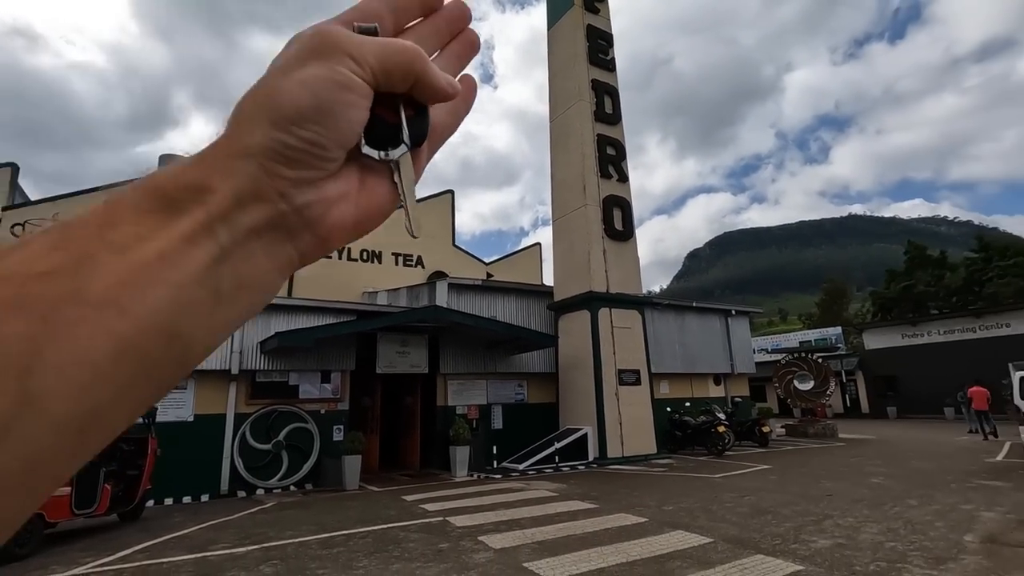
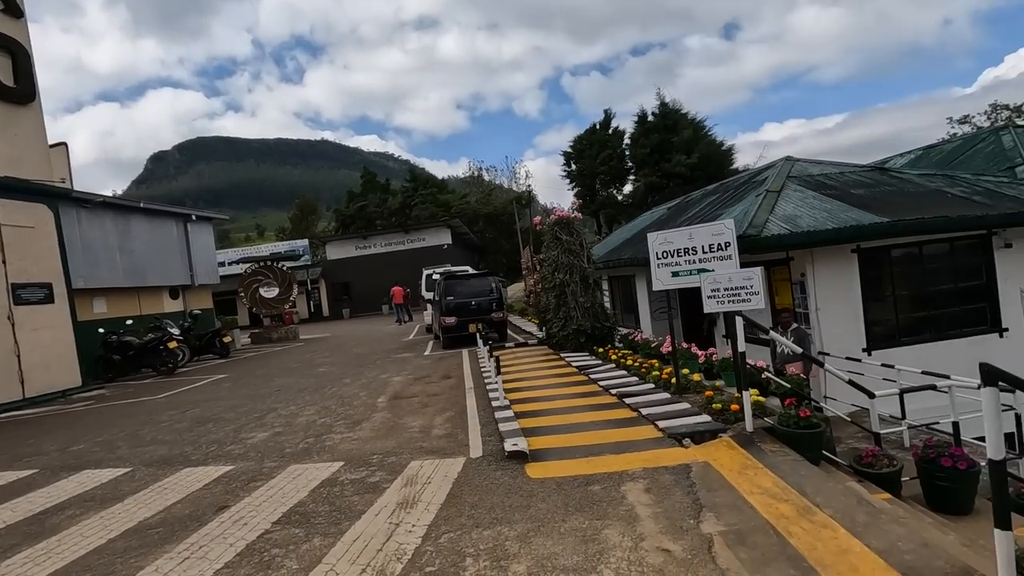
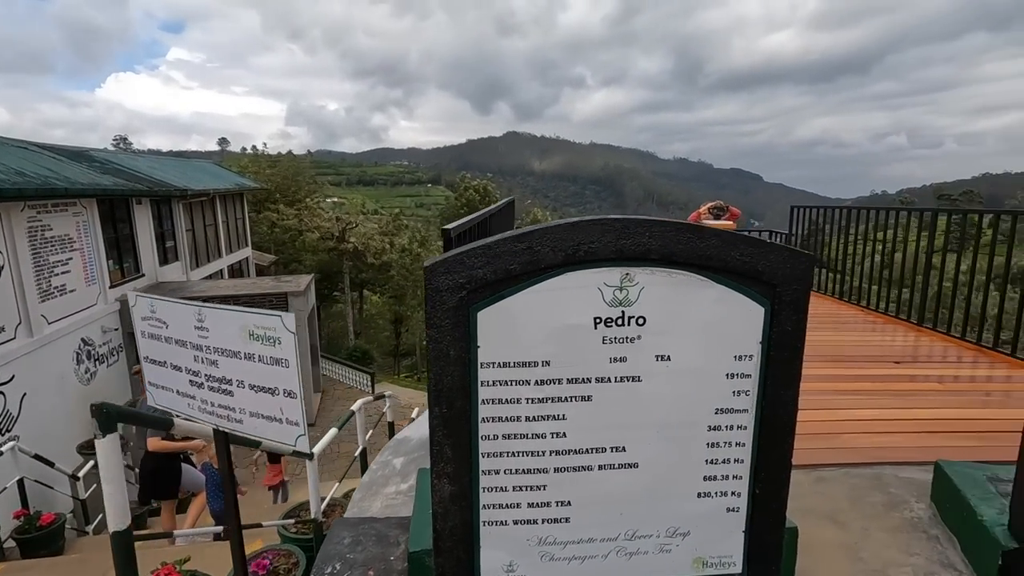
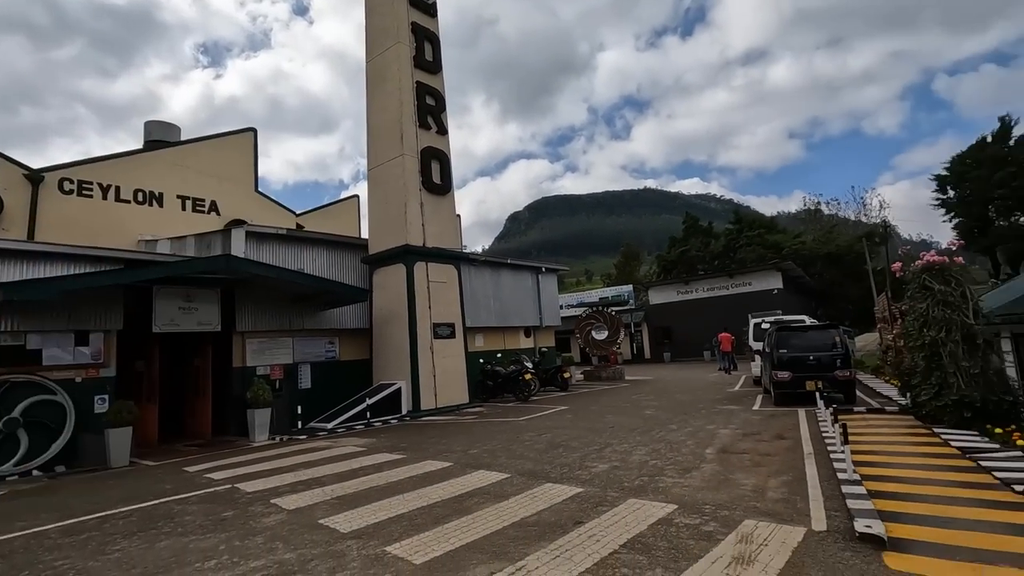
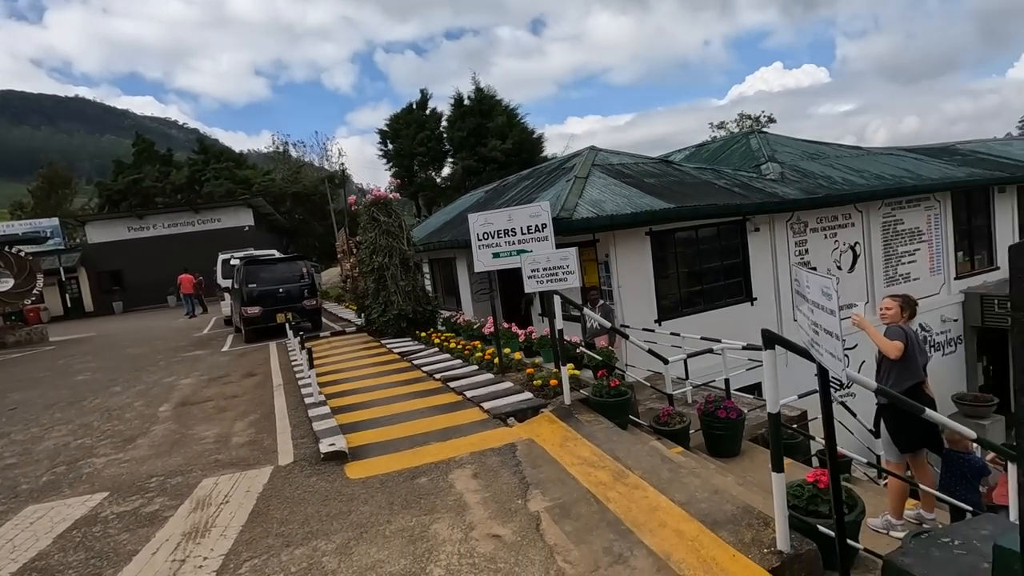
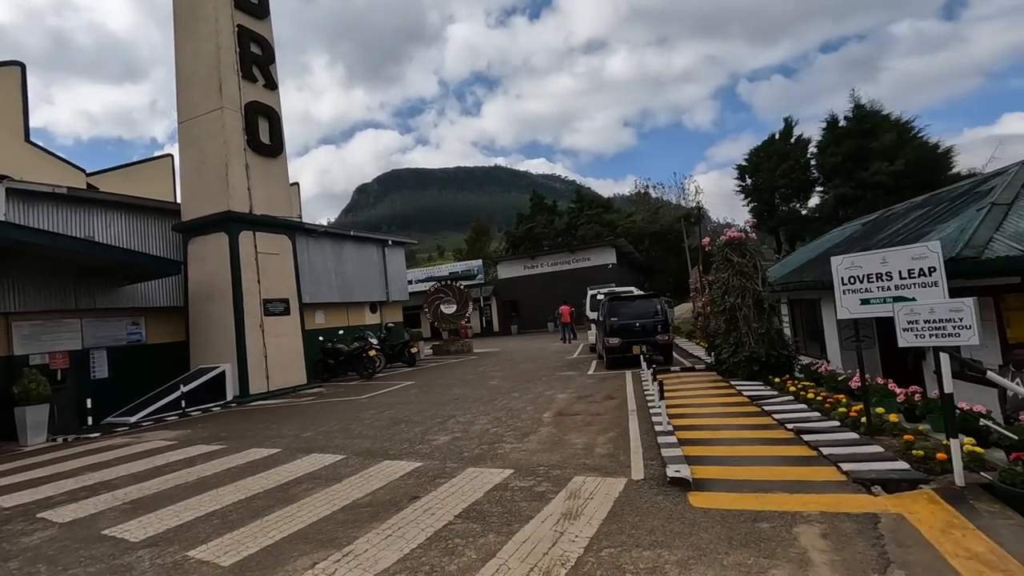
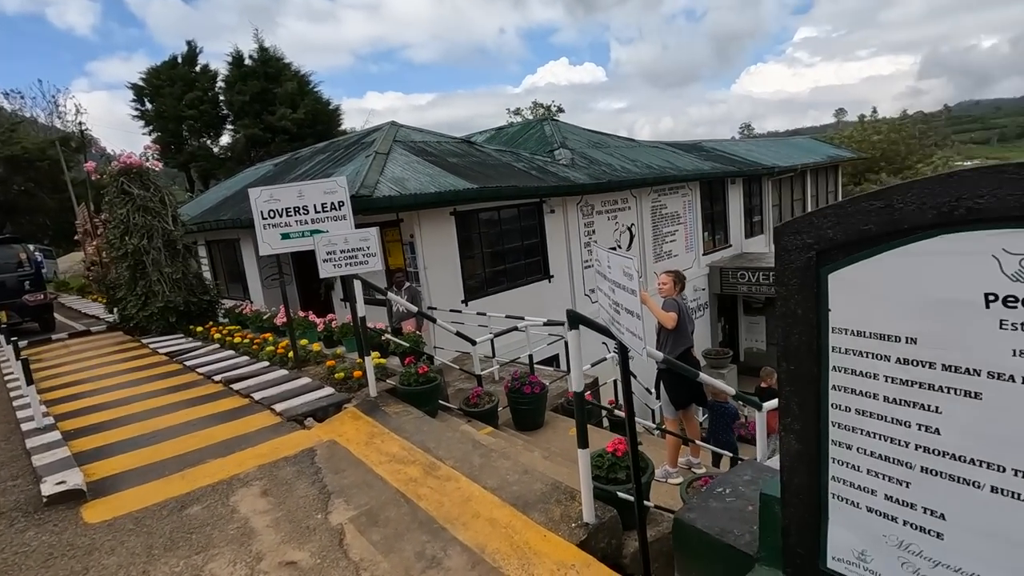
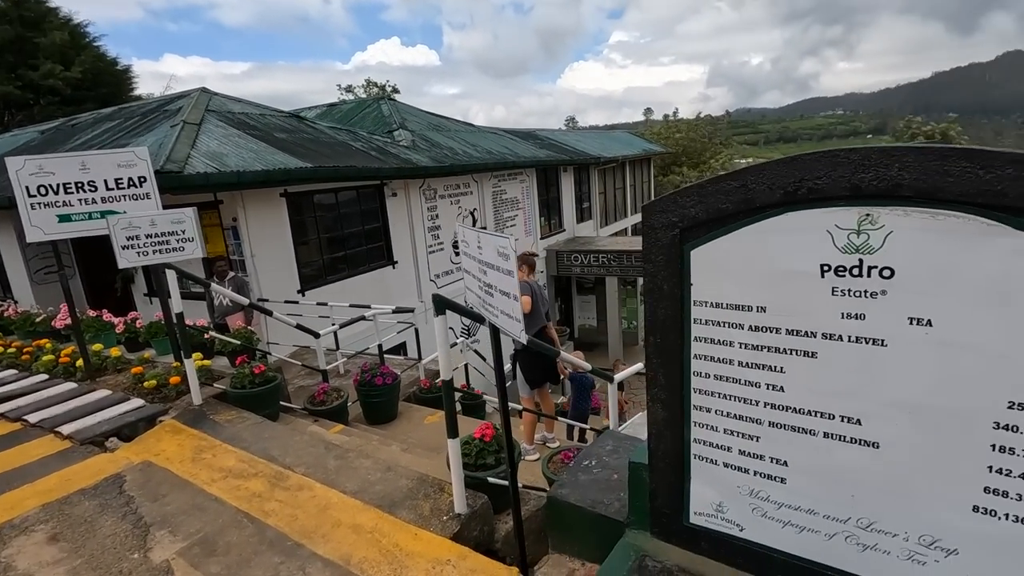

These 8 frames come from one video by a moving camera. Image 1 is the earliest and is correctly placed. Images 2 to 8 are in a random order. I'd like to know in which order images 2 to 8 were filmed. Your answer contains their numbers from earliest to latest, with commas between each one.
4, 6, 2, 5, 7, 8, 3
